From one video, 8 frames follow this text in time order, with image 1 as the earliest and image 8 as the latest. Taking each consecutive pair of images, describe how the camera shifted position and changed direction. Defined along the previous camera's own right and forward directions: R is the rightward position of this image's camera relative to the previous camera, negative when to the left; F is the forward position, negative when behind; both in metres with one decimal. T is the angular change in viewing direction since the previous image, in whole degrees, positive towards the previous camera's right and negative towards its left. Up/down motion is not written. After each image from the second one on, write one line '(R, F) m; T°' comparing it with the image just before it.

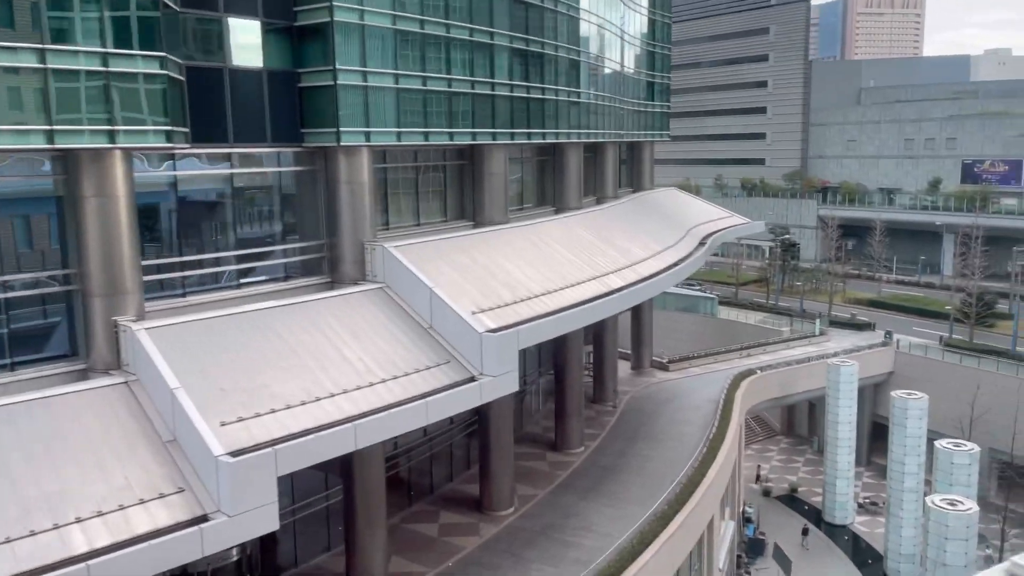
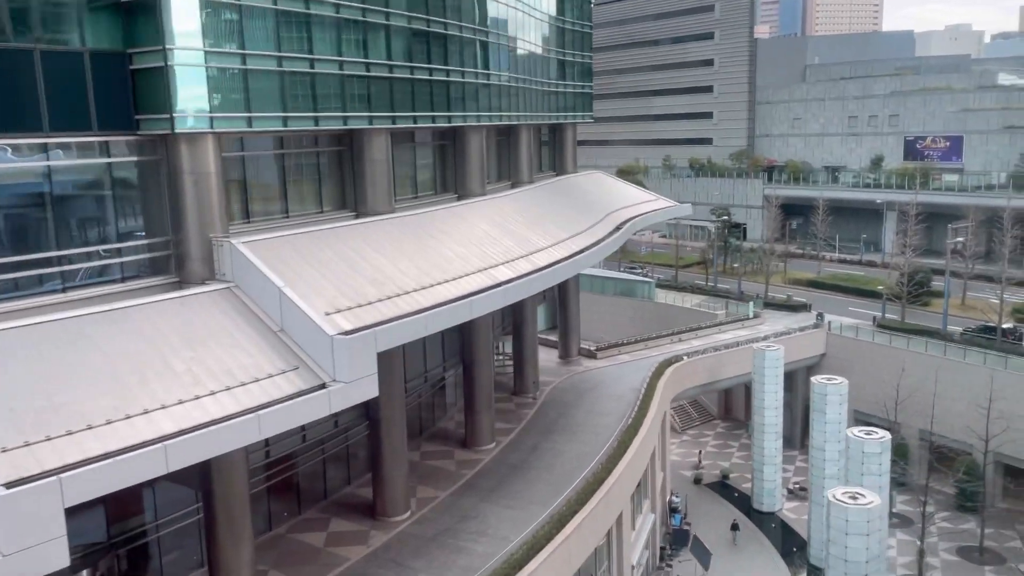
(+1.7, +0.9) m; +2°
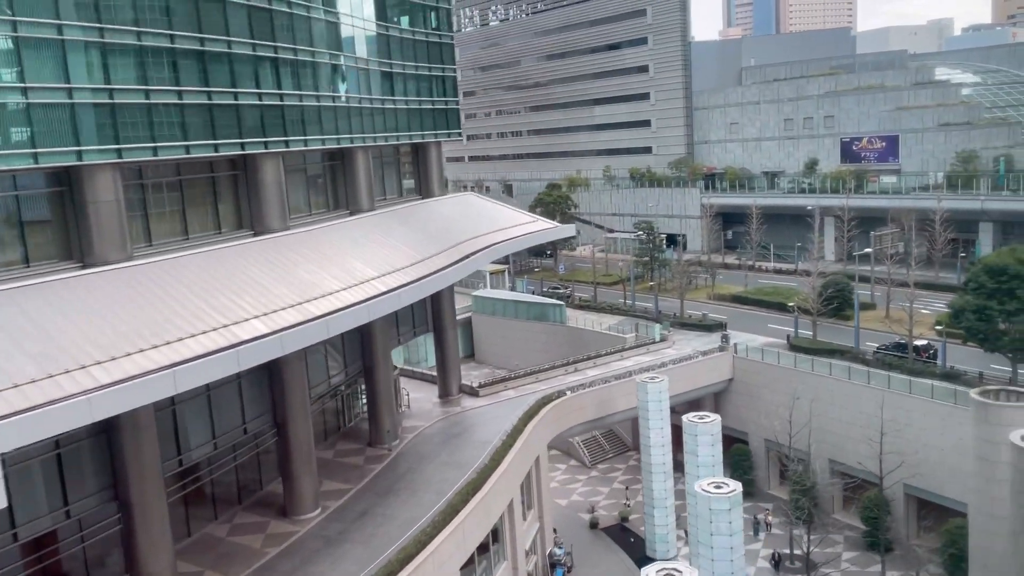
(+4.0, +2.4) m; +1°
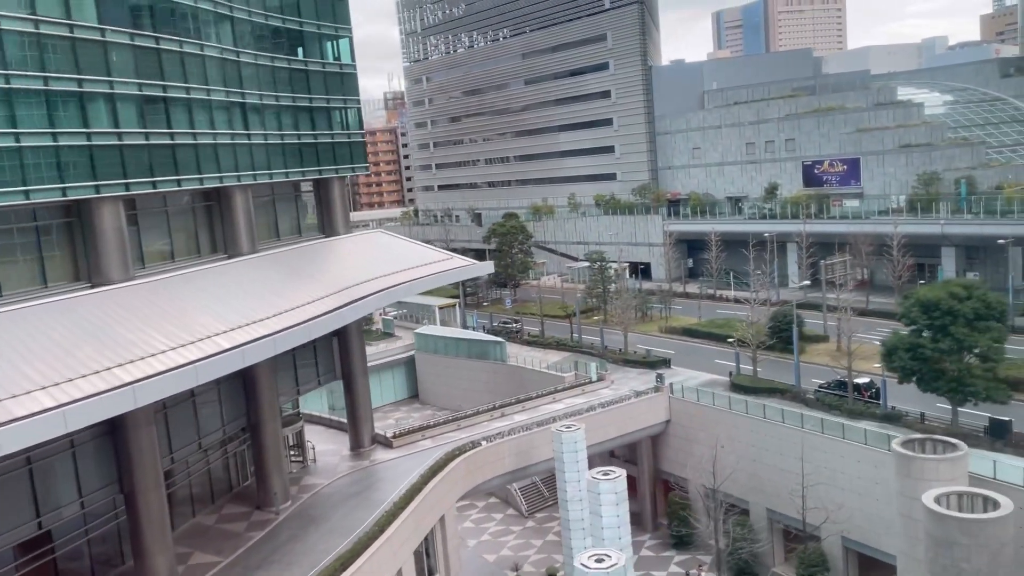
(+2.6, +1.6) m; 0°
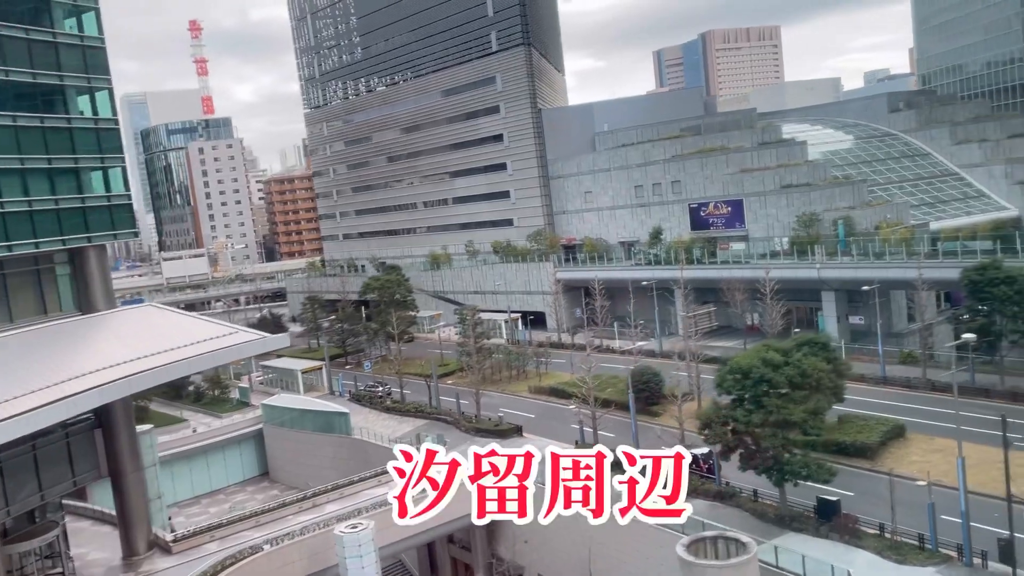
(+4.5, +2.4) m; +3°
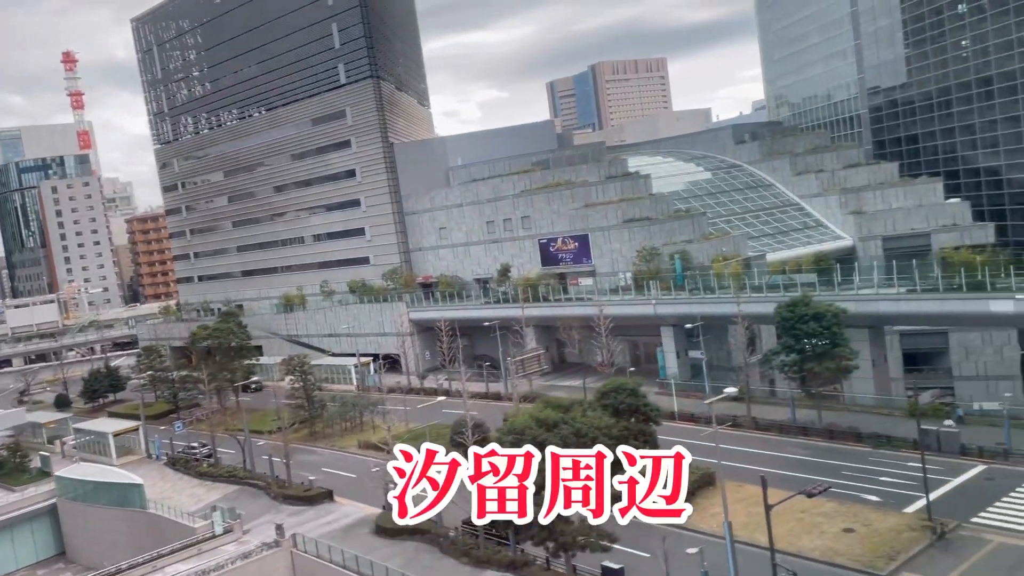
(+3.3, +1.6) m; +7°
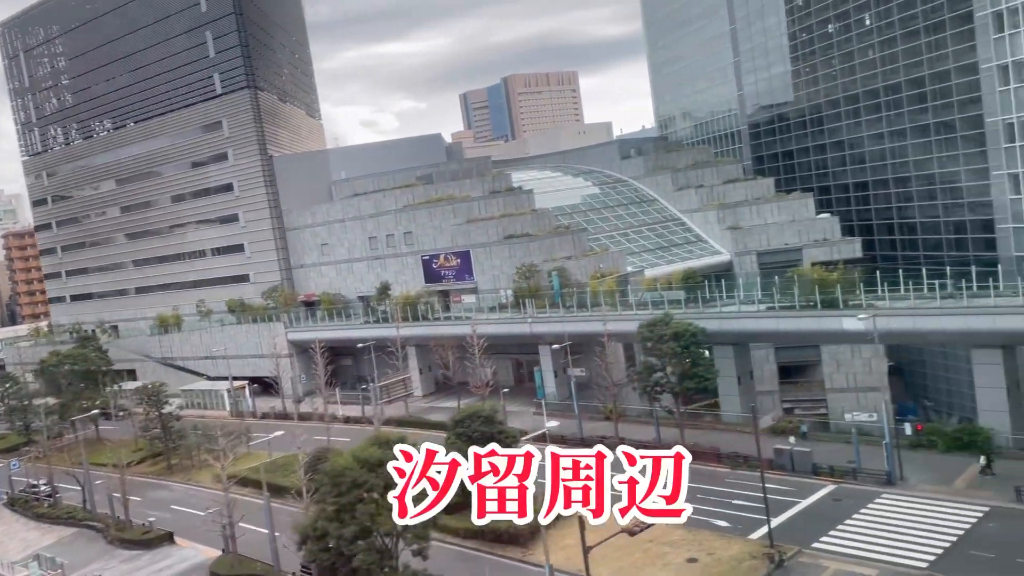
(+2.0, +0.9) m; +6°
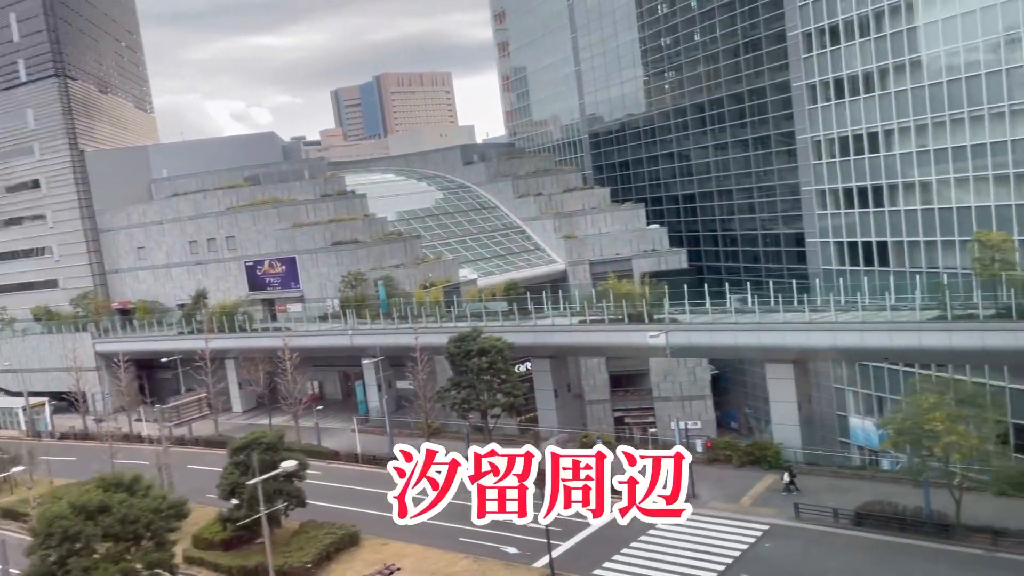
(+2.2, +1.0) m; +9°
